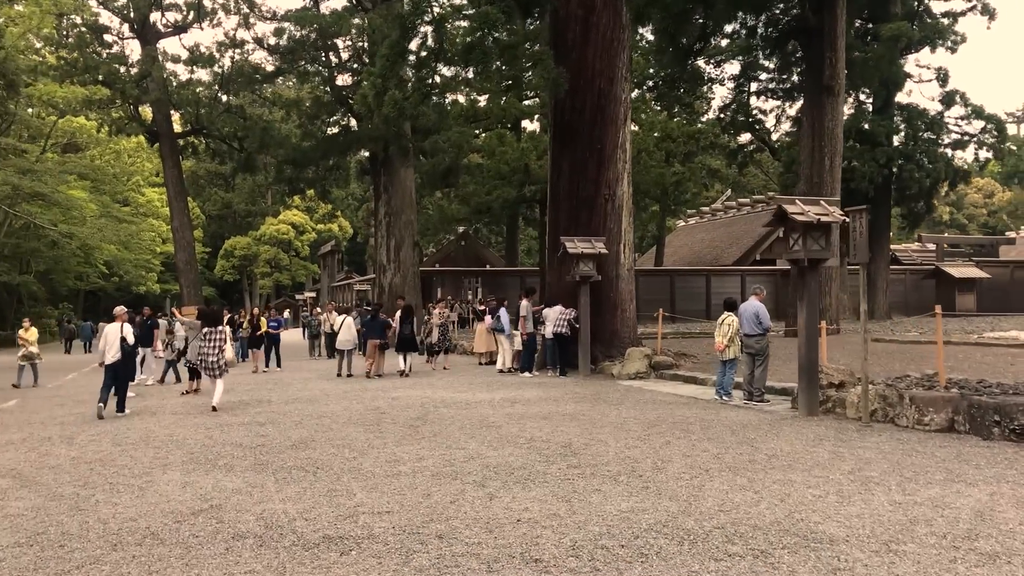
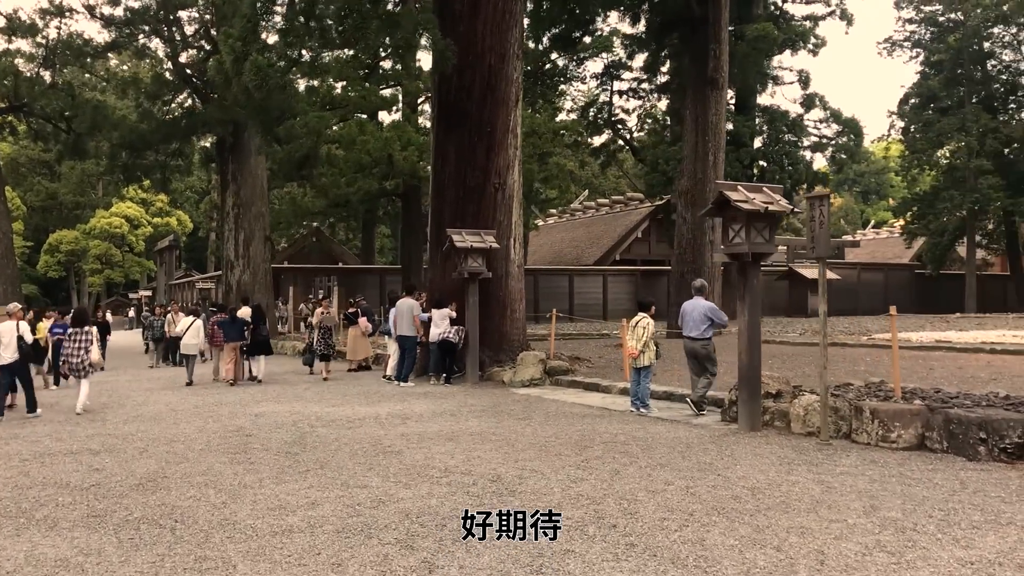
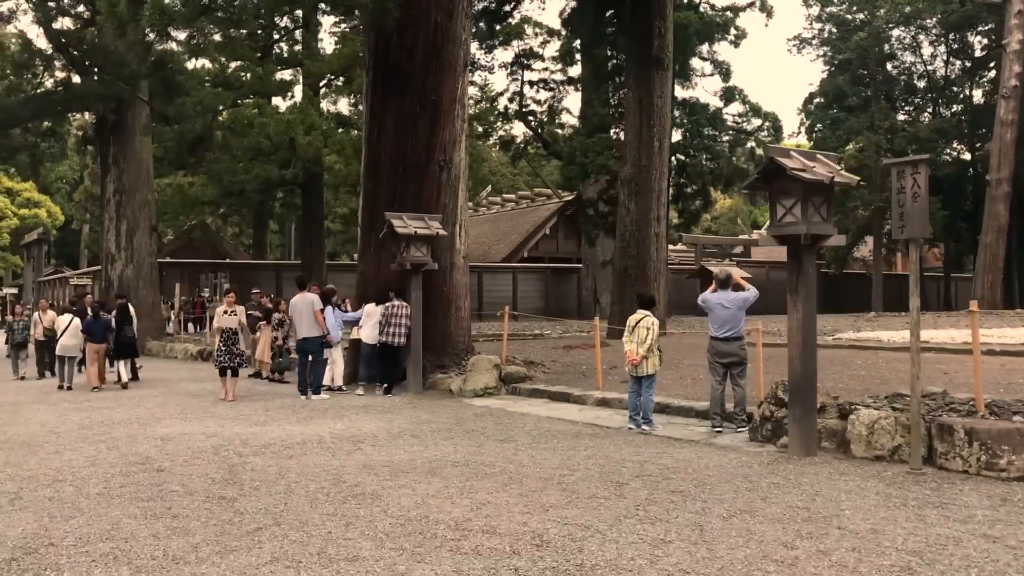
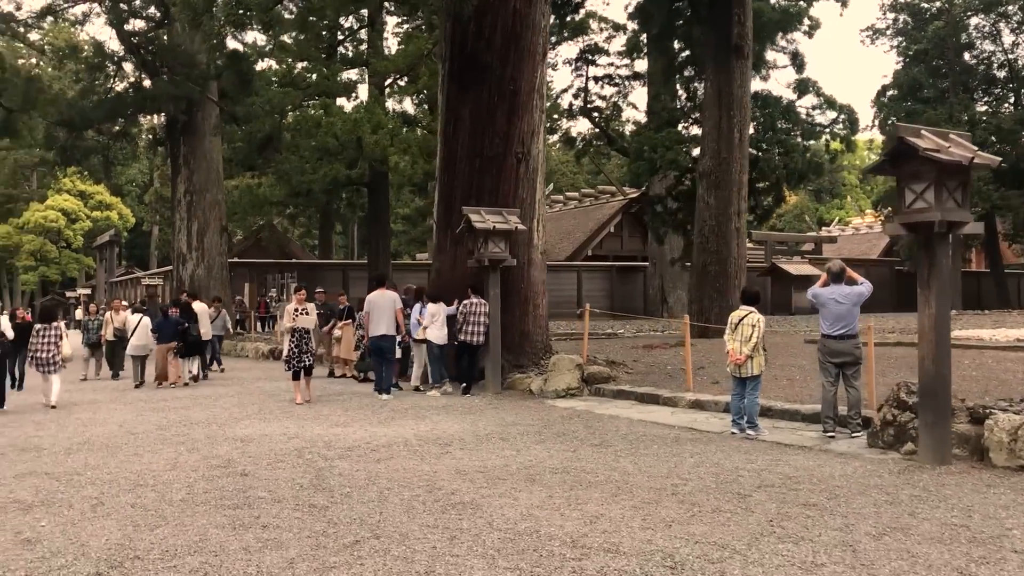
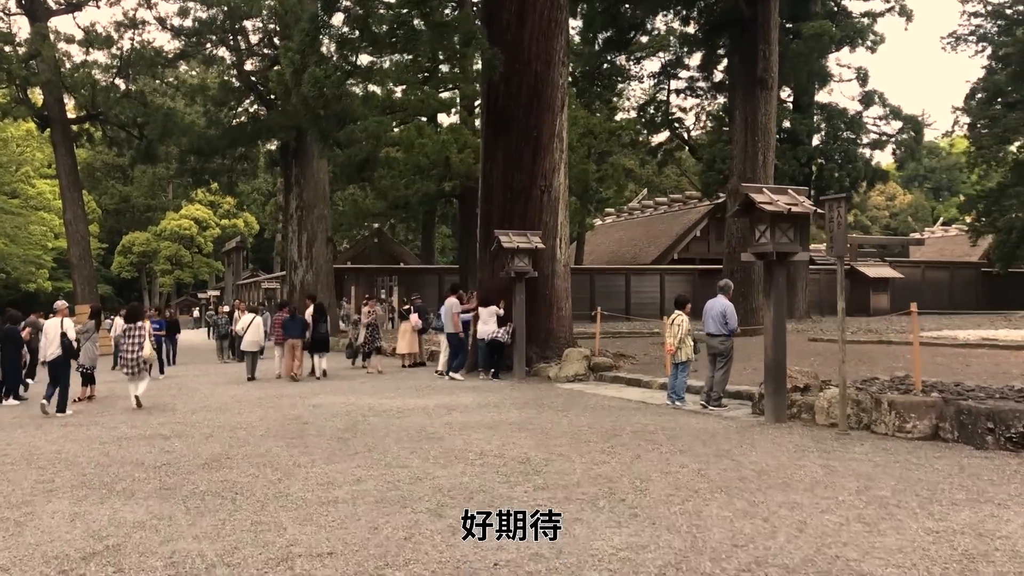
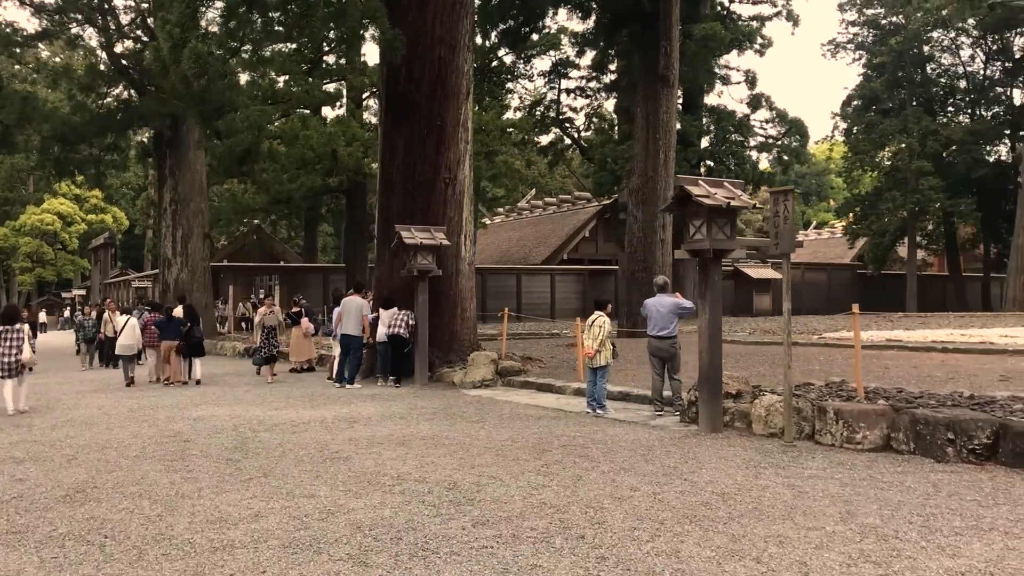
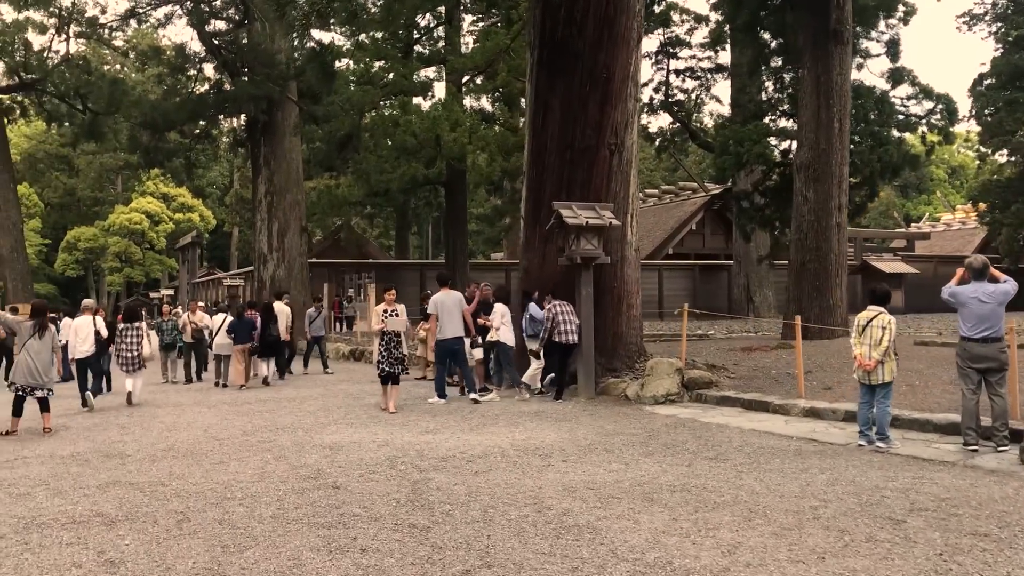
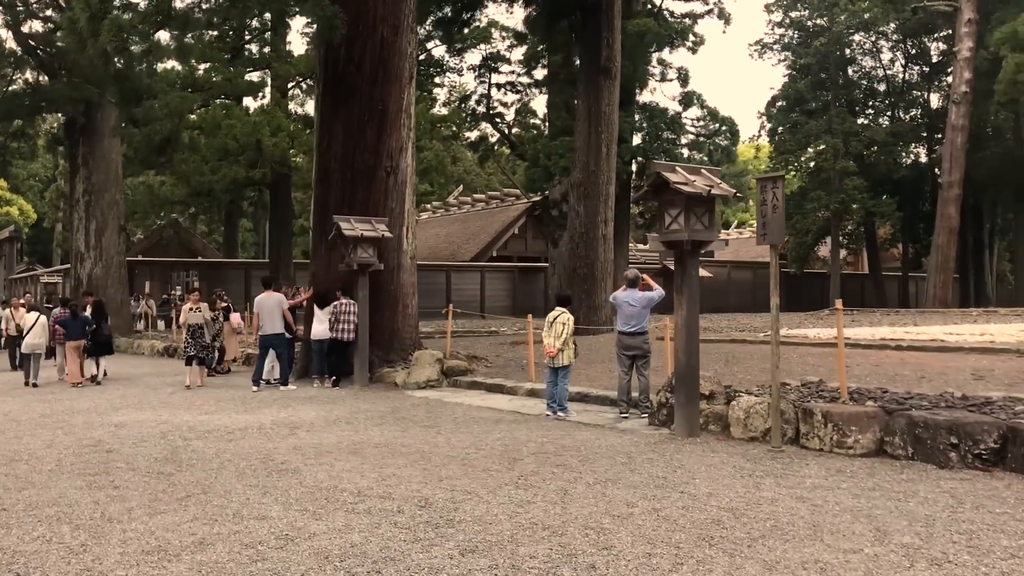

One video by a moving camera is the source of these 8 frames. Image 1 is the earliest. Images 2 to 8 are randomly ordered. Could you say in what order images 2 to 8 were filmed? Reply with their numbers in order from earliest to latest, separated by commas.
5, 2, 6, 8, 3, 4, 7
